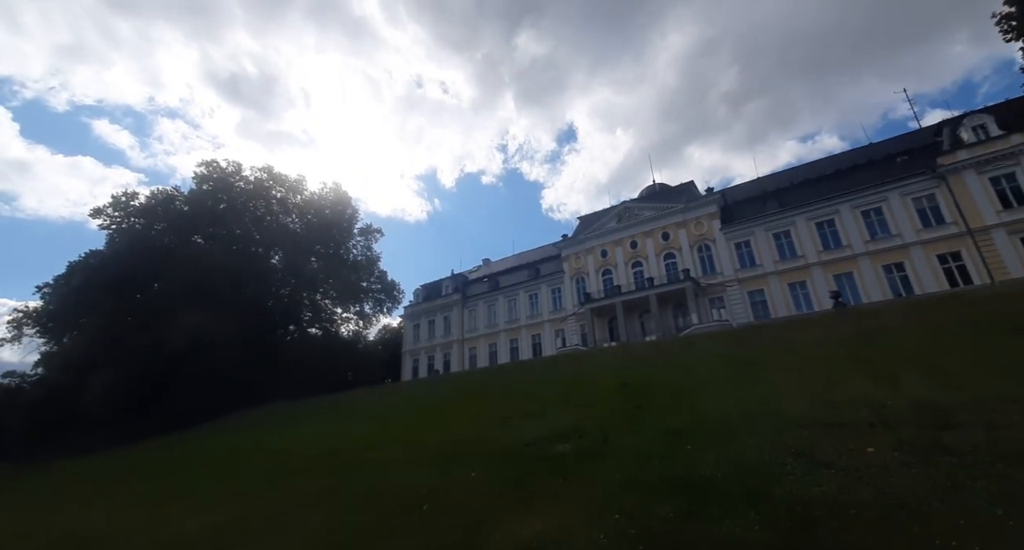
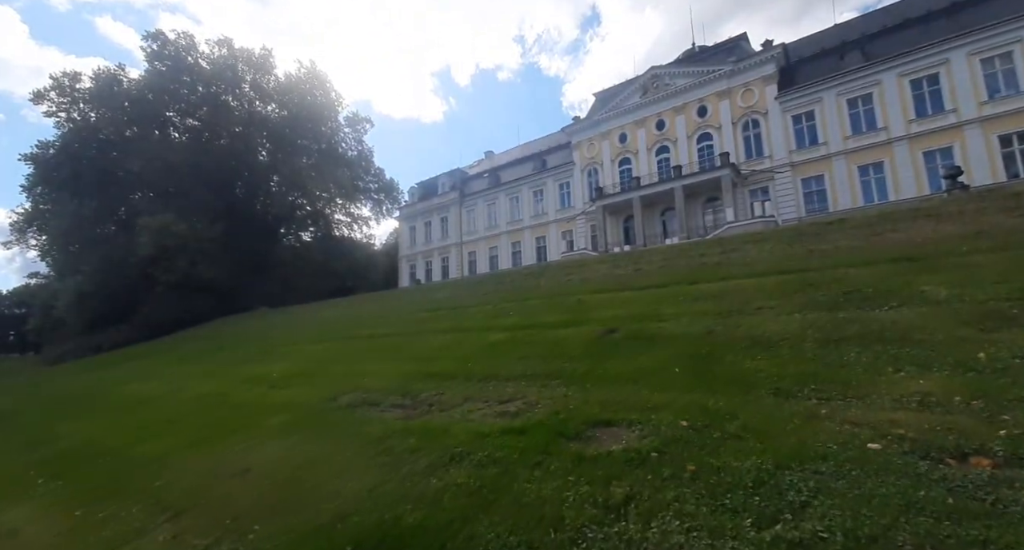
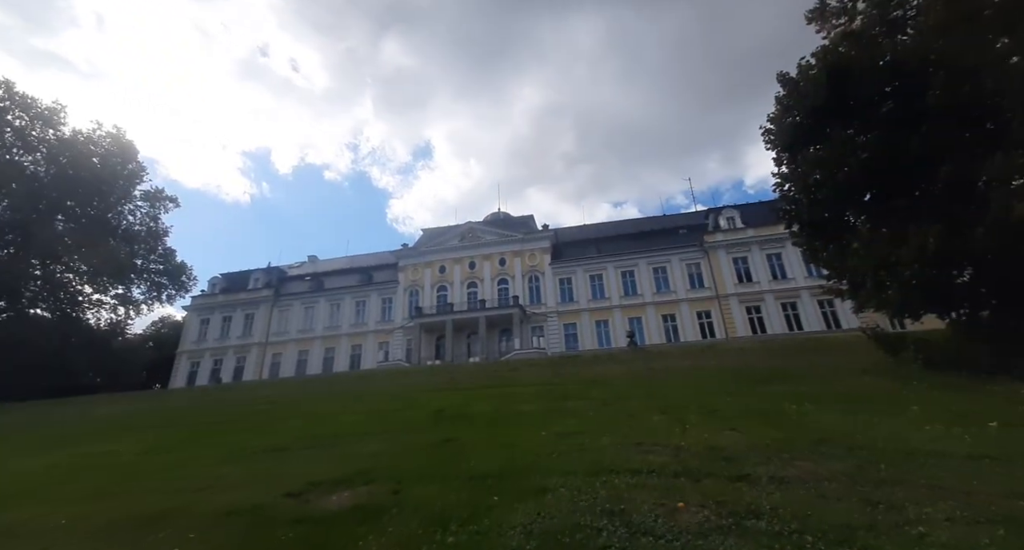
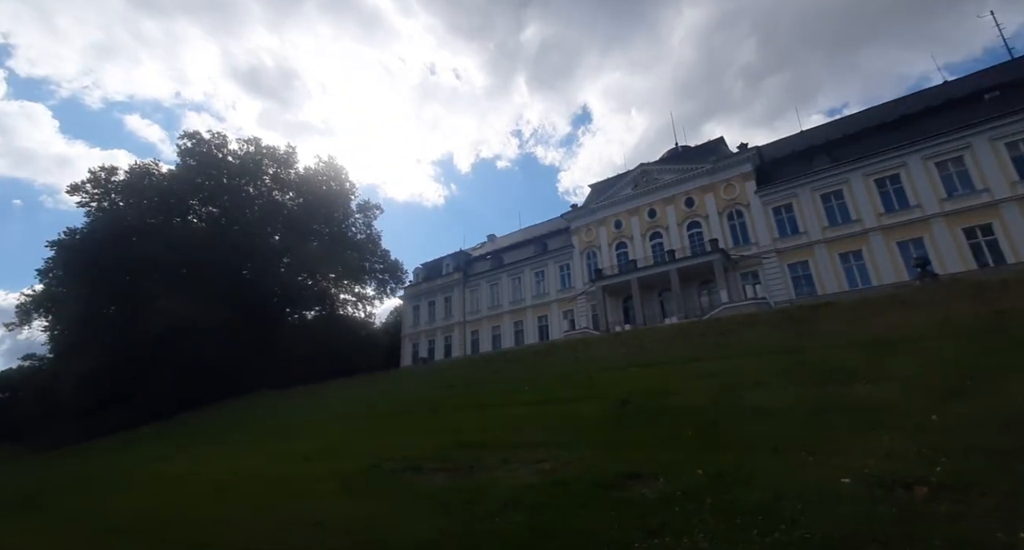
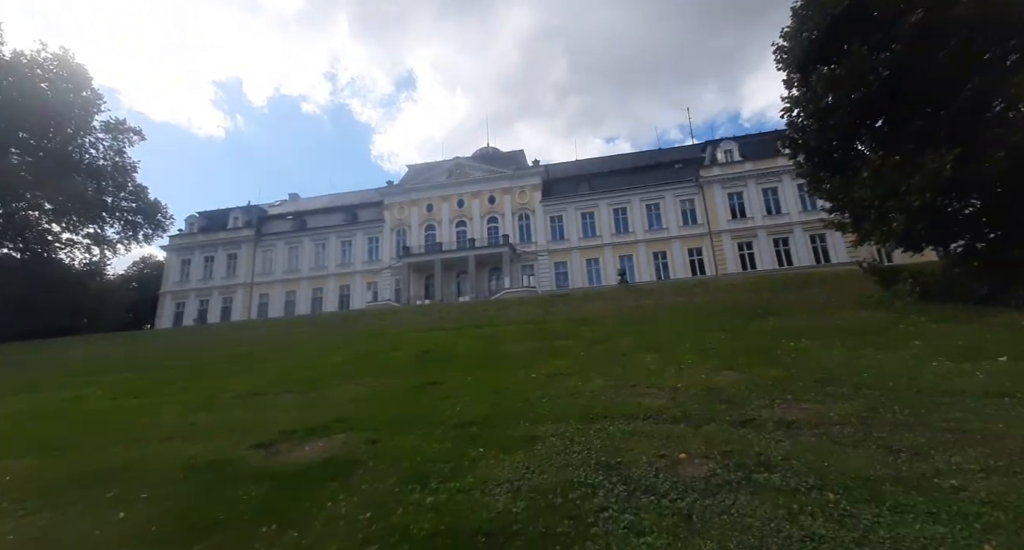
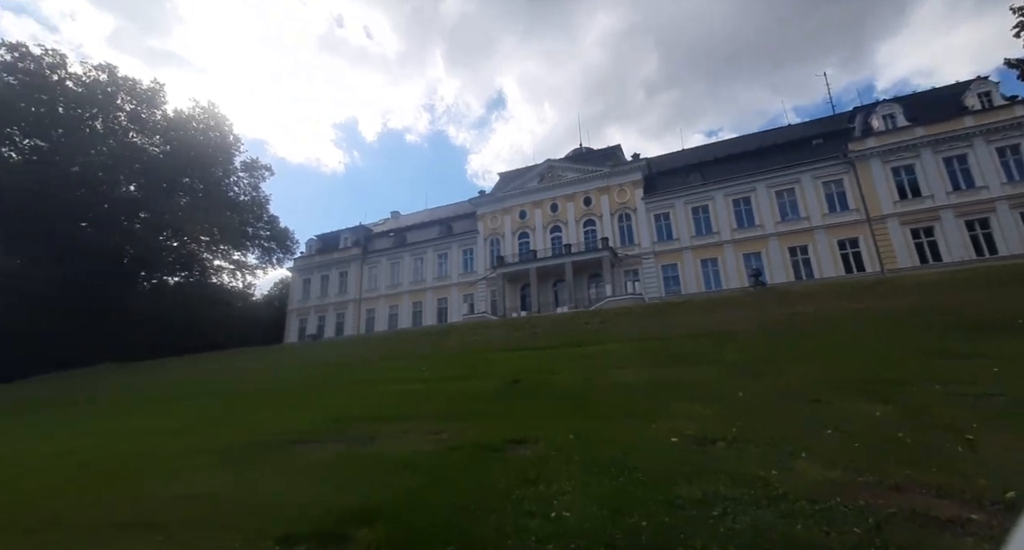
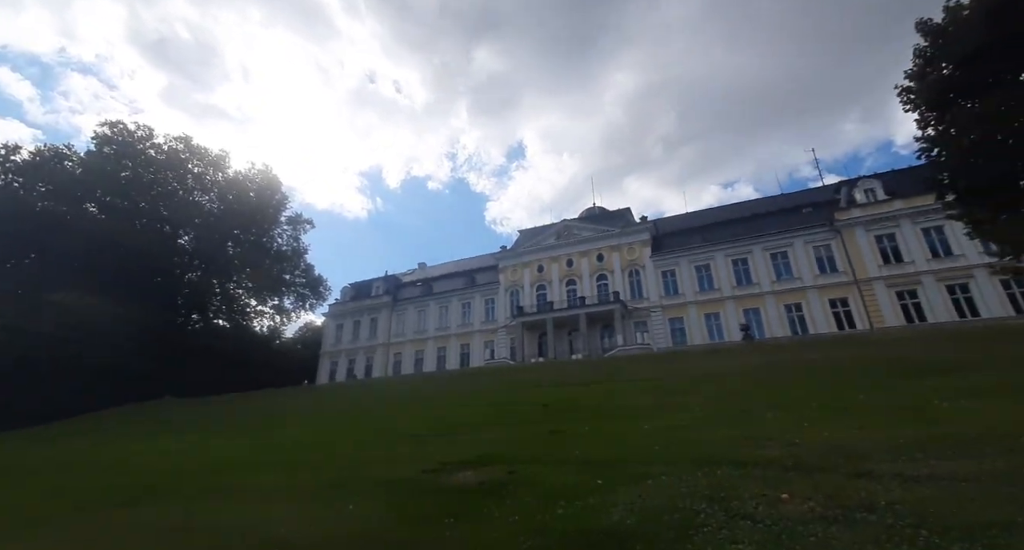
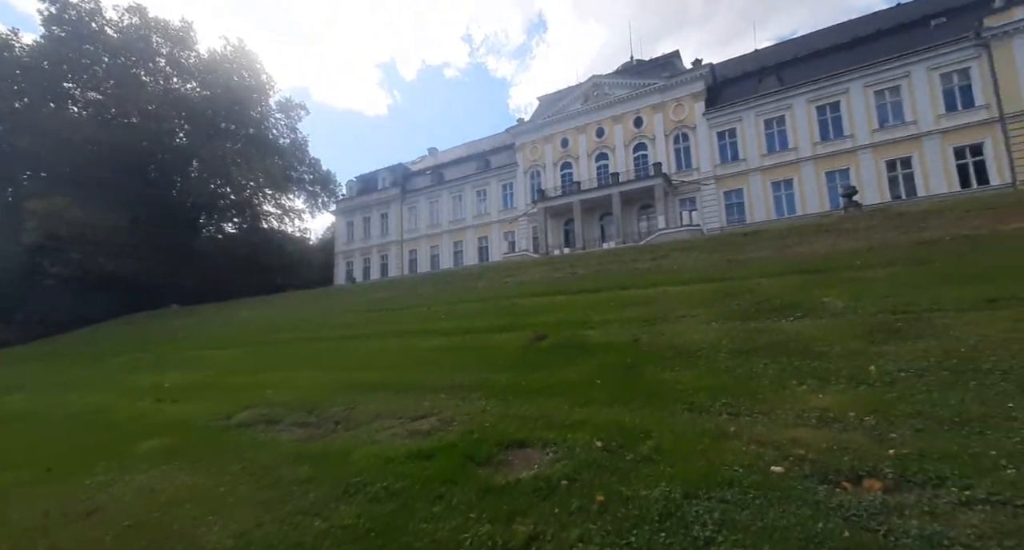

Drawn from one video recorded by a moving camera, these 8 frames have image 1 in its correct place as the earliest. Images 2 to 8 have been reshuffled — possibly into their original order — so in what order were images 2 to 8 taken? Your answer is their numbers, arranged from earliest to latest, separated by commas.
7, 3, 5, 6, 4, 2, 8
